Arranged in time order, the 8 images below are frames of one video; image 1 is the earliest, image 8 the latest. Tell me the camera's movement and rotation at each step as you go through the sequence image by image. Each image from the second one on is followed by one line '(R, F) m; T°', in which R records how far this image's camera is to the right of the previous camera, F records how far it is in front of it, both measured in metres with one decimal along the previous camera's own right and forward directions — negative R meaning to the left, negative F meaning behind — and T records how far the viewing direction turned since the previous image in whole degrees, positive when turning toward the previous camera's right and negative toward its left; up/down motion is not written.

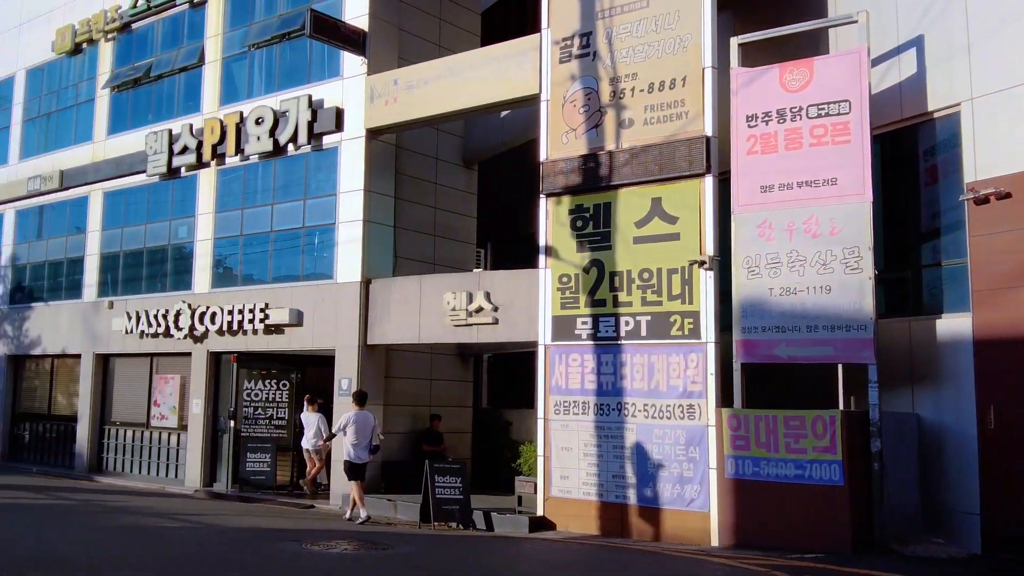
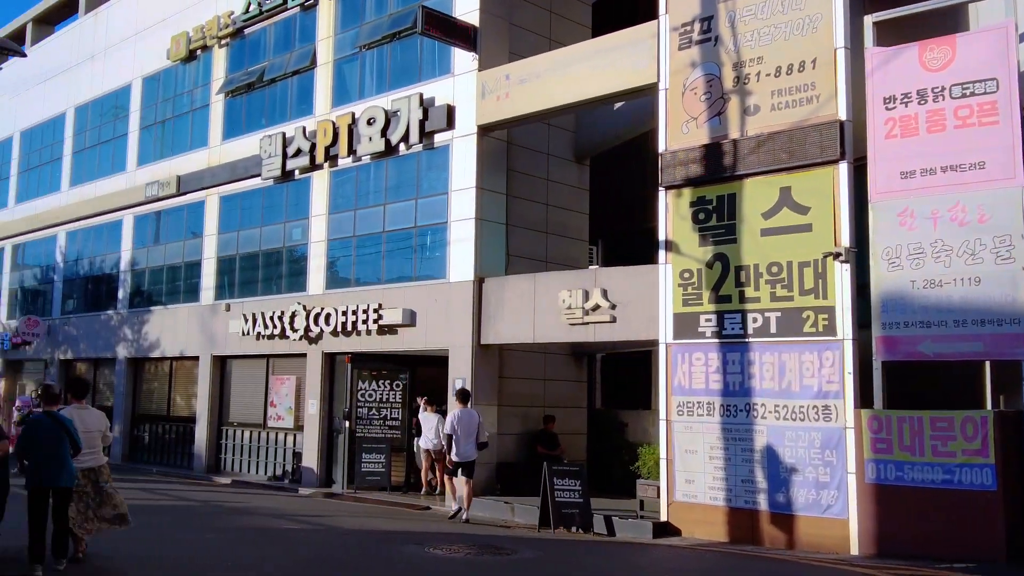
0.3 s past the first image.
(-0.3, +0.4) m; -6°
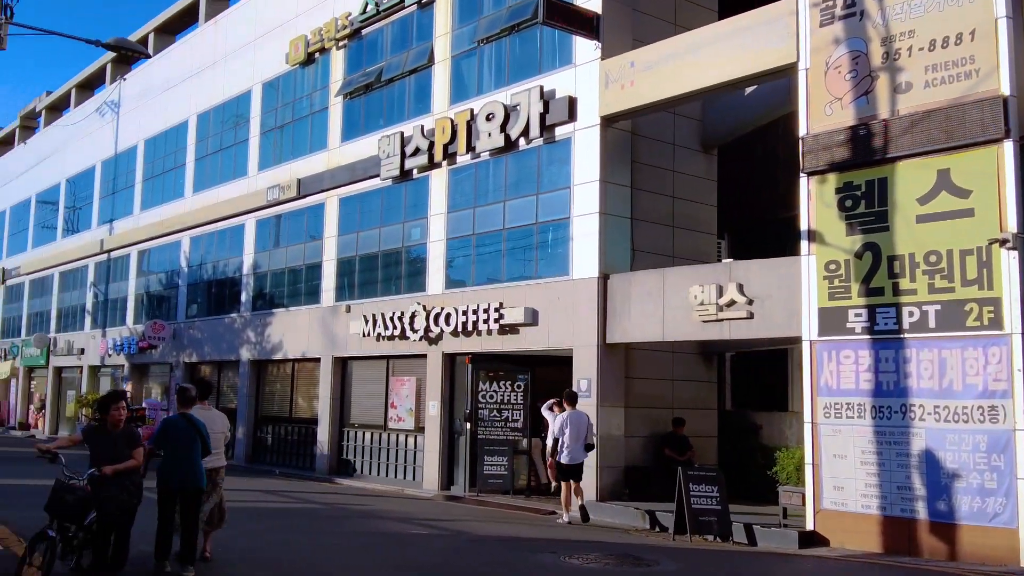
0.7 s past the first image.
(-0.3, +0.6) m; -6°
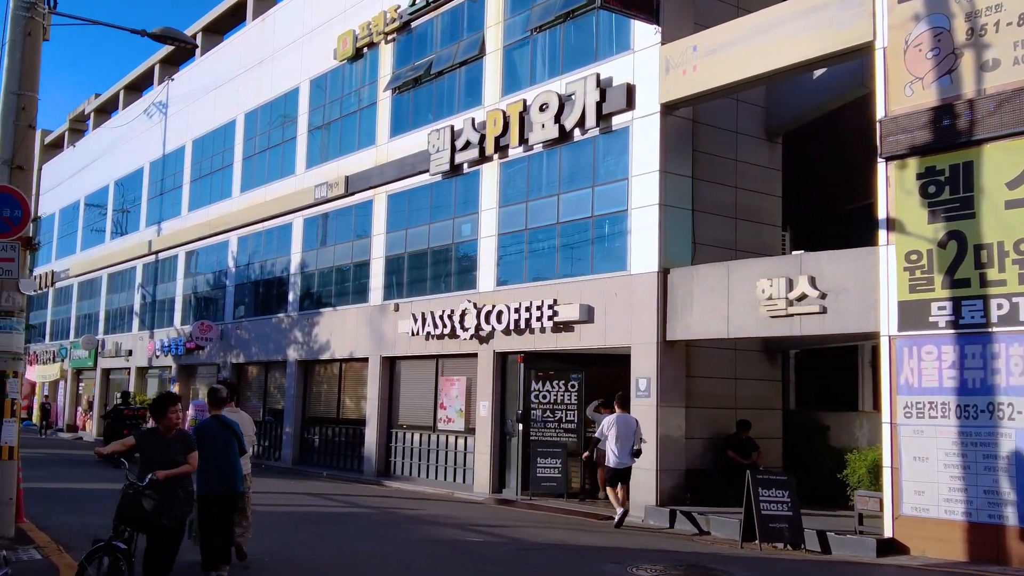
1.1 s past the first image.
(-0.2, +0.6) m; -2°
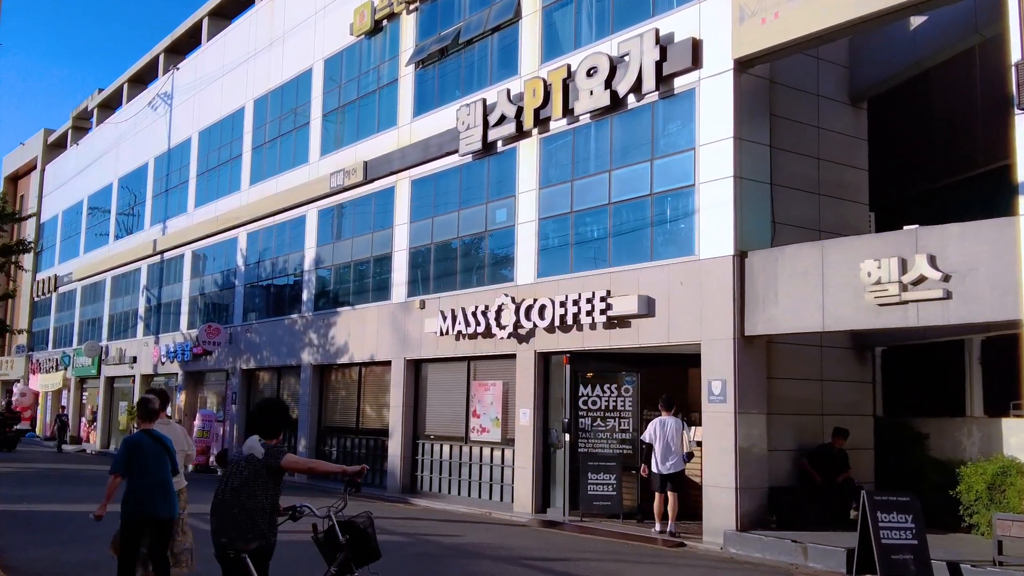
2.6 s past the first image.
(-0.5, +2.2) m; -1°
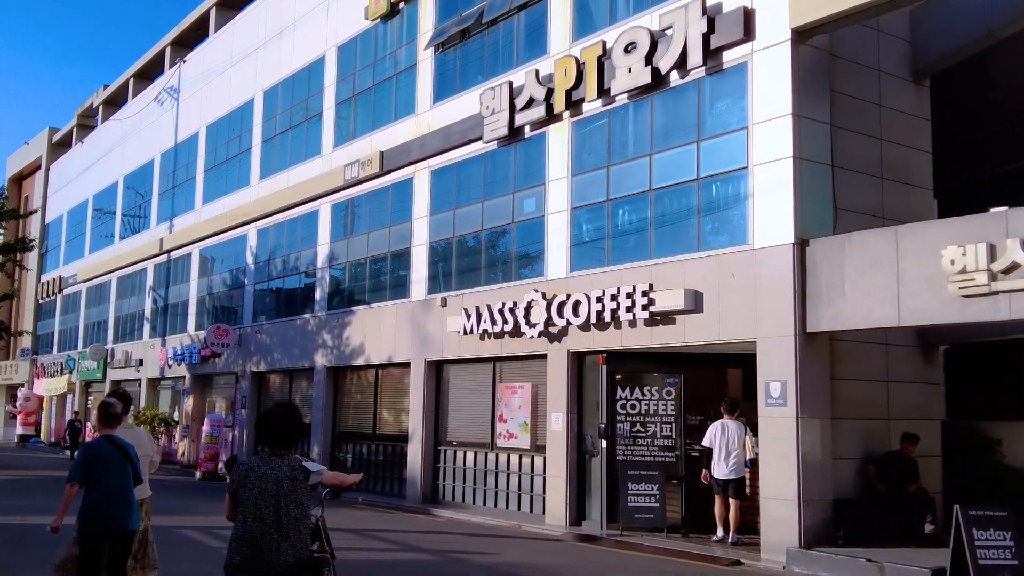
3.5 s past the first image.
(-0.4, +1.2) m; 0°
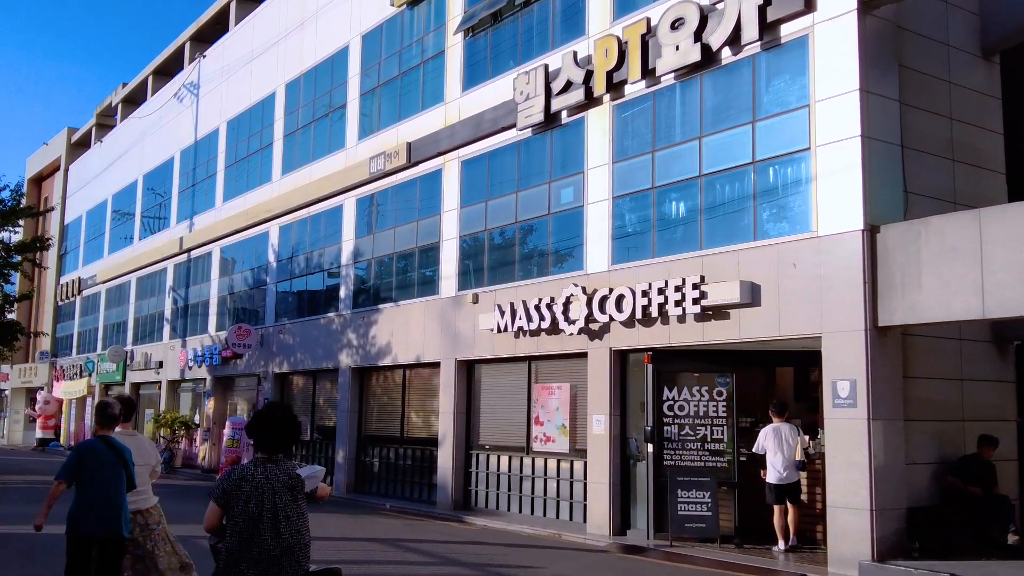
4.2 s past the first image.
(-0.3, +0.9) m; -1°
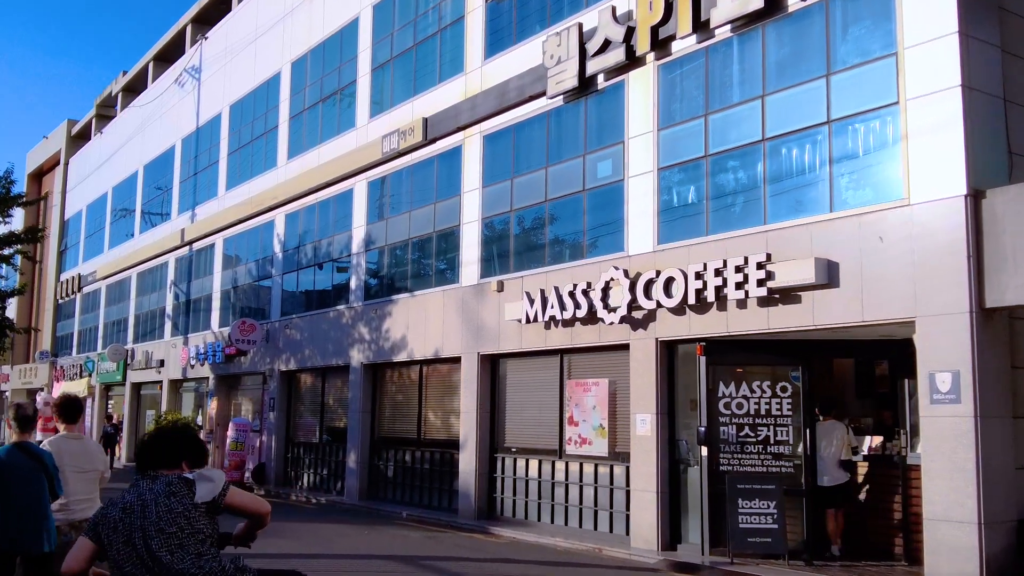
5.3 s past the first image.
(-0.3, +1.6) m; 0°
